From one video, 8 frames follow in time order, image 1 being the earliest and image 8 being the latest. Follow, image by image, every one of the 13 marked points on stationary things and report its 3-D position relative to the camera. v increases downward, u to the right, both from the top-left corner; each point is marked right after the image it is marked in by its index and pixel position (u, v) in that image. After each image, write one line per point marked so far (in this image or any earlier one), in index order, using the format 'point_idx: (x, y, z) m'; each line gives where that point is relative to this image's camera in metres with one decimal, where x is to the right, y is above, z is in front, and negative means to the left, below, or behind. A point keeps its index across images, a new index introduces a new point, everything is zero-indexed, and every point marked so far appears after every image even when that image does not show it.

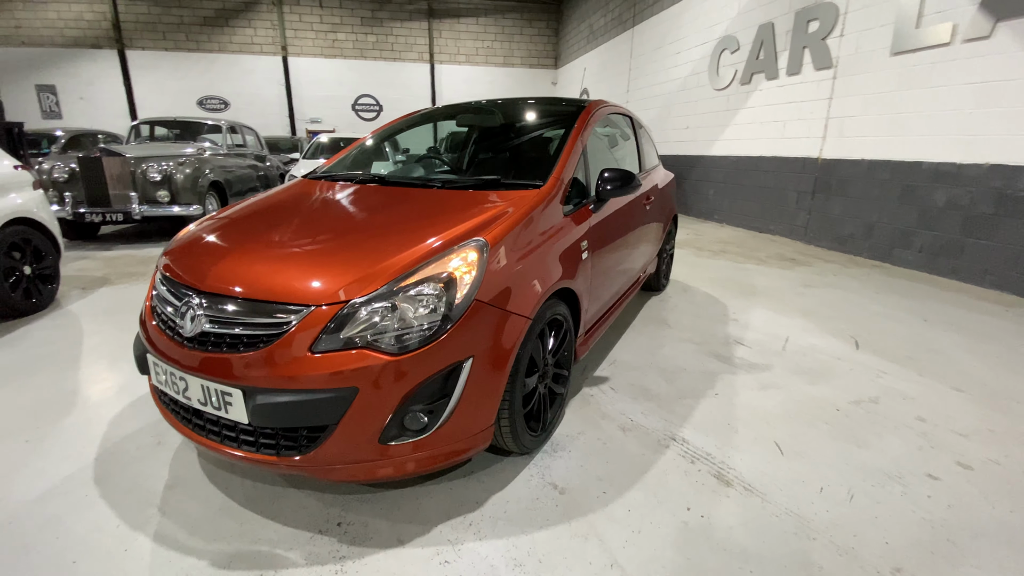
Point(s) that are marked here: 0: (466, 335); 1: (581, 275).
0: (-0.1, -0.1, +1.4) m
1: (+0.3, +0.1, +1.9) m
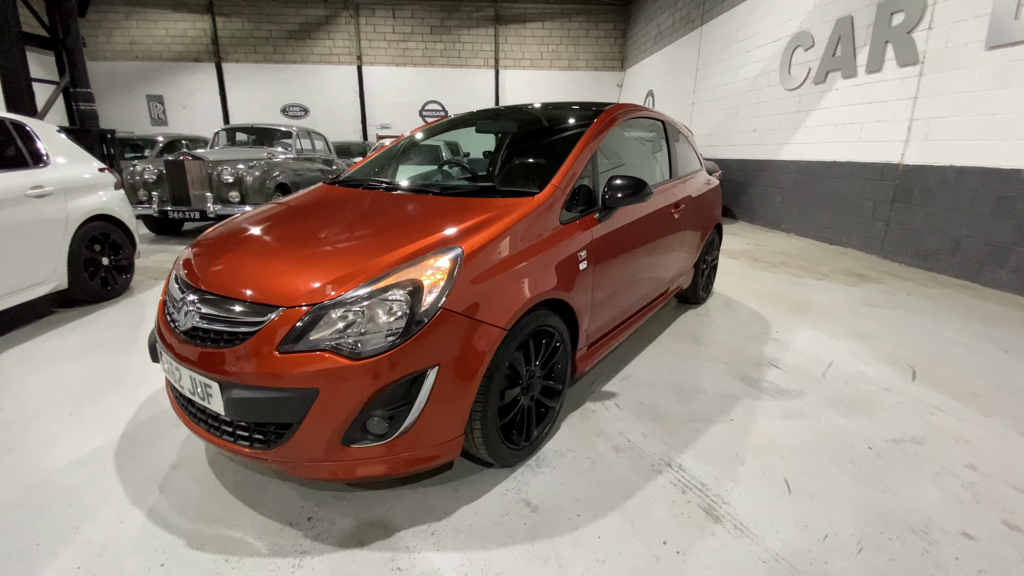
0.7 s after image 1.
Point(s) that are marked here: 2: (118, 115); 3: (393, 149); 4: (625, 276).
0: (-0.2, -0.2, +1.3) m
1: (+0.3, 0.0, +1.9) m
2: (-9.6, +4.2, +11.7) m
3: (-0.7, +0.8, +2.7) m
4: (+0.5, +0.1, +2.3) m
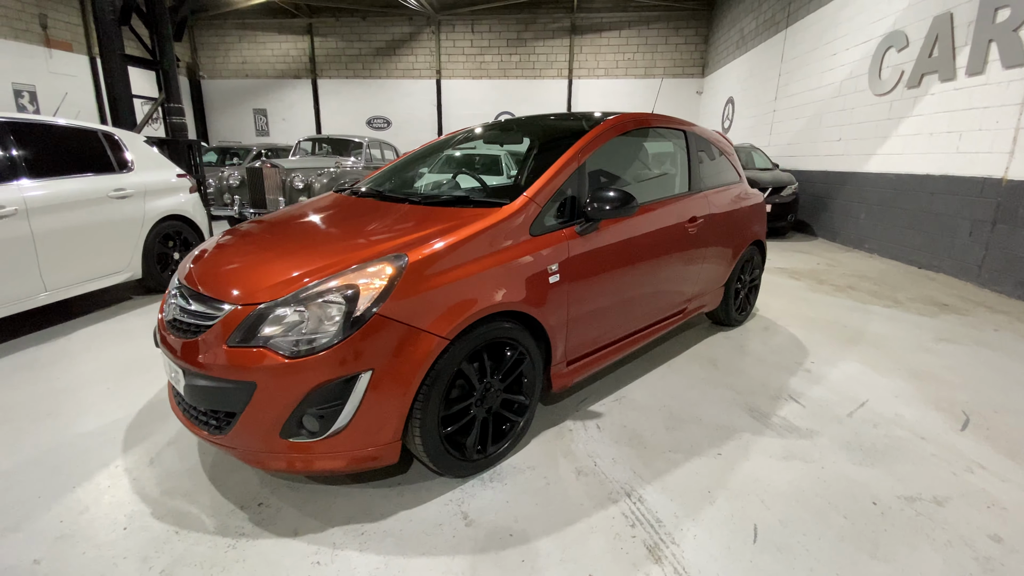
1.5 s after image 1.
0: (-0.4, -0.2, +1.4) m
1: (+0.2, 0.0, +1.8) m
2: (-7.7, +4.4, +13.2) m
3: (-0.6, +0.8, +2.8) m
4: (+0.5, 0.0, +2.2) m
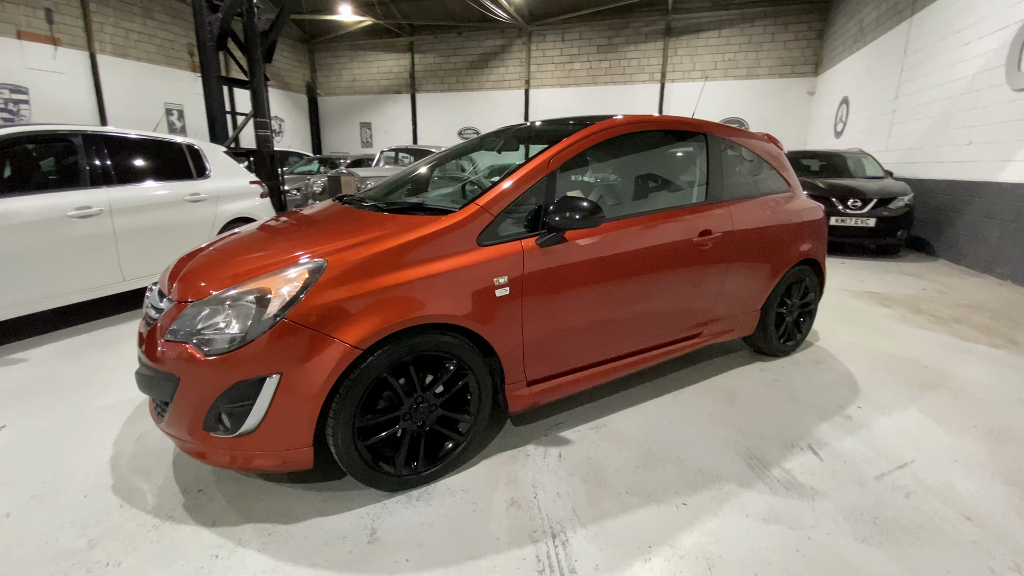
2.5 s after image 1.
0: (-0.7, -0.2, +1.4) m
1: (0.0, -0.1, +1.7) m
2: (-5.2, +4.5, +14.5) m
3: (-0.5, +0.7, +2.9) m
4: (+0.4, -0.1, +2.0) m
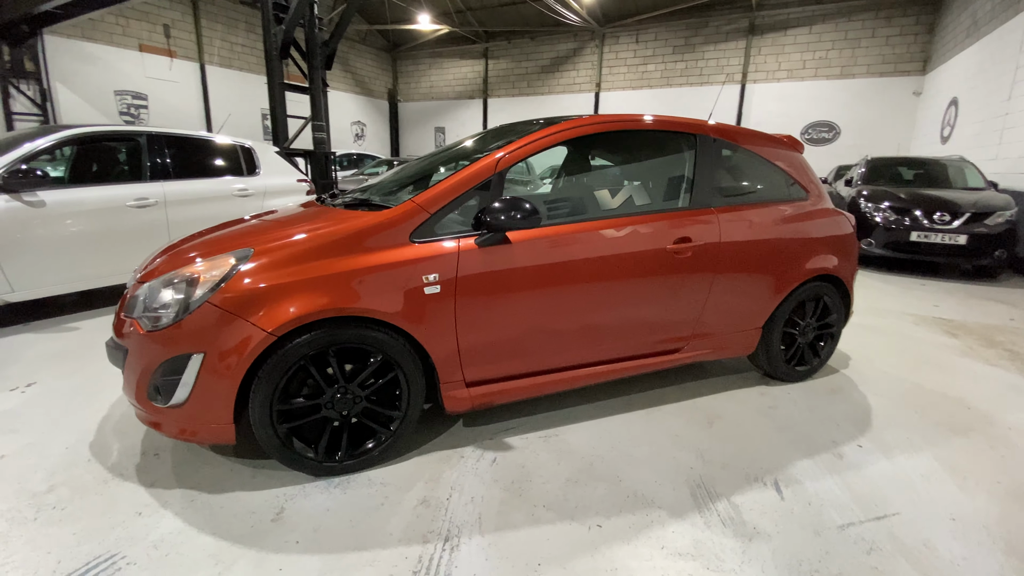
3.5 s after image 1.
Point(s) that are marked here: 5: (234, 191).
0: (-1.0, -0.1, +1.5) m
1: (-0.3, -0.1, +1.7) m
2: (-3.1, +4.6, +15.2) m
3: (-0.5, +0.7, +2.9) m
4: (+0.2, -0.1, +2.0) m
5: (-2.3, +0.8, +4.0) m
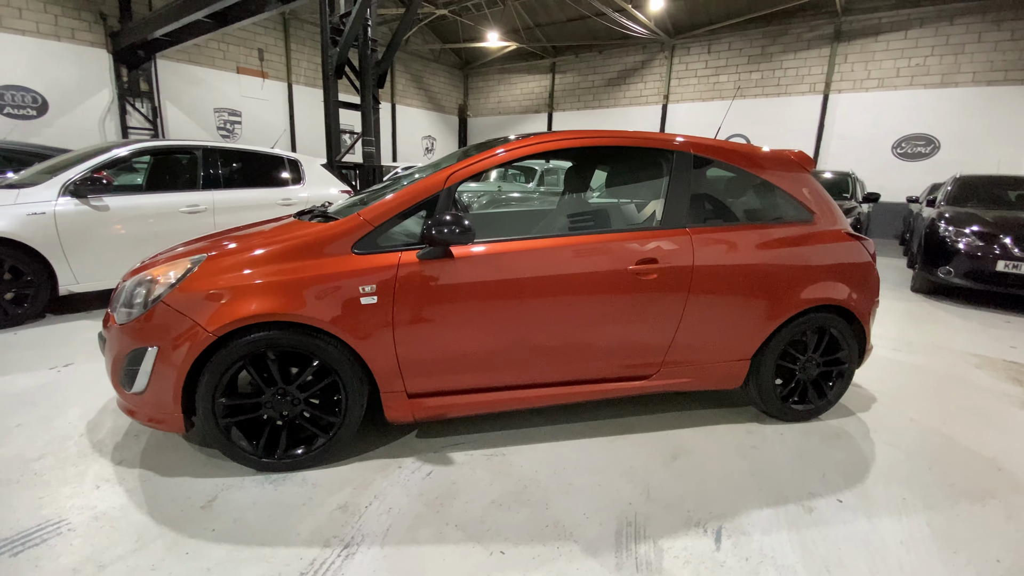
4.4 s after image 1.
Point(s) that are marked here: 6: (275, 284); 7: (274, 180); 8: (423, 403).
0: (-1.3, -0.1, +1.7) m
1: (-0.5, -0.1, +1.8) m
2: (-1.0, +4.3, +15.6) m
3: (-0.5, +0.7, +3.0) m
4: (0.0, -0.2, +1.9) m
5: (-2.1, +0.8, +4.4) m
6: (-0.8, 0.0, +1.7) m
7: (-2.2, +1.0, +4.4) m
8: (-0.4, -0.5, +1.9) m
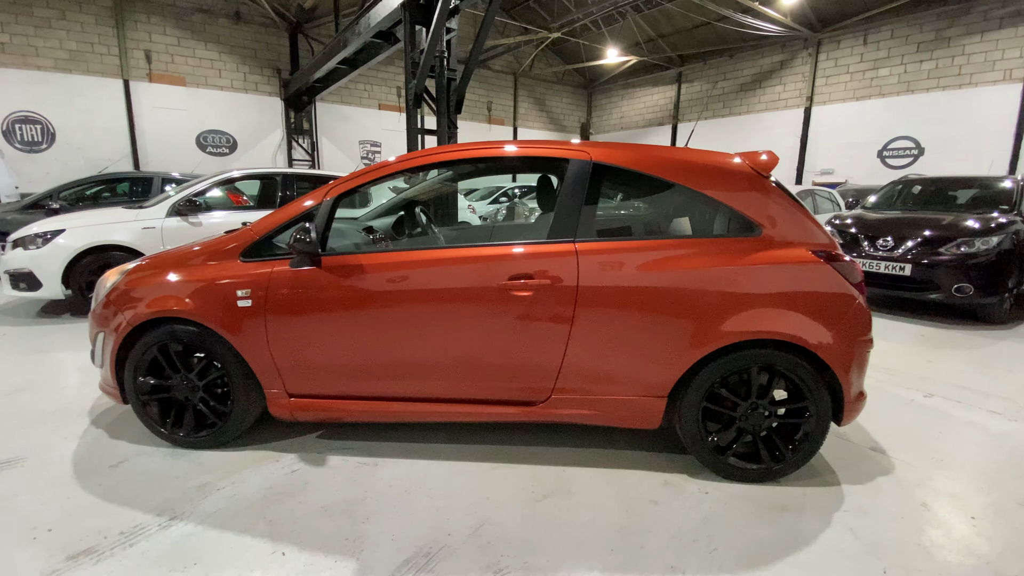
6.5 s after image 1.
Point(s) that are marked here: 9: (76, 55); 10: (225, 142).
0: (-1.8, -0.1, +2.1) m
1: (-1.1, -0.1, +2.0) m
2: (+2.9, +3.7, +15.4) m
3: (-0.7, +0.6, +3.2) m
4: (-0.5, -0.2, +2.0) m
5: (-1.8, +0.7, +5.0) m
6: (-1.4, 0.0, +2.0) m
7: (-1.8, +0.9, +5.0) m
8: (-0.9, -0.5, +2.0) m
9: (-7.6, +4.1, +8.4) m
10: (-5.9, +3.0, +9.8) m
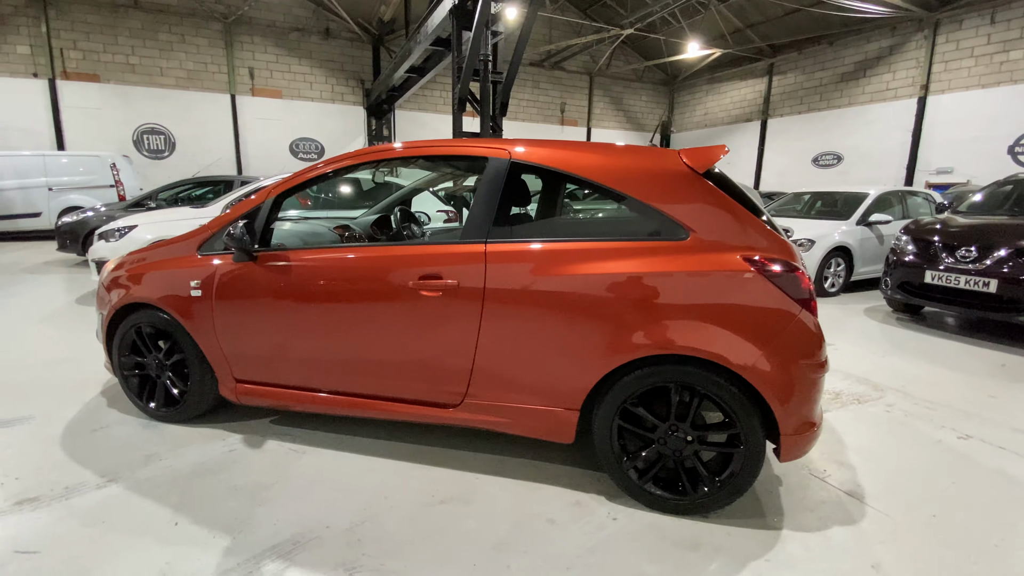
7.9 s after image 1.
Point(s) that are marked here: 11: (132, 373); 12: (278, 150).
0: (-2.1, -0.1, +2.4) m
1: (-1.4, -0.1, +2.1) m
2: (+5.2, +3.5, +14.6) m
3: (-0.7, +0.6, +3.3) m
4: (-0.9, -0.2, +2.1) m
5: (-1.5, +0.8, +5.2) m
6: (-1.7, +0.1, +2.2) m
7: (-1.5, +1.0, +5.3) m
8: (-1.2, -0.5, +2.2) m
9: (-6.4, +4.3, +9.7) m
10: (-4.5, +3.1, +10.8) m
11: (-1.8, -0.4, +2.3) m
12: (-5.1, +3.0, +10.4) m
